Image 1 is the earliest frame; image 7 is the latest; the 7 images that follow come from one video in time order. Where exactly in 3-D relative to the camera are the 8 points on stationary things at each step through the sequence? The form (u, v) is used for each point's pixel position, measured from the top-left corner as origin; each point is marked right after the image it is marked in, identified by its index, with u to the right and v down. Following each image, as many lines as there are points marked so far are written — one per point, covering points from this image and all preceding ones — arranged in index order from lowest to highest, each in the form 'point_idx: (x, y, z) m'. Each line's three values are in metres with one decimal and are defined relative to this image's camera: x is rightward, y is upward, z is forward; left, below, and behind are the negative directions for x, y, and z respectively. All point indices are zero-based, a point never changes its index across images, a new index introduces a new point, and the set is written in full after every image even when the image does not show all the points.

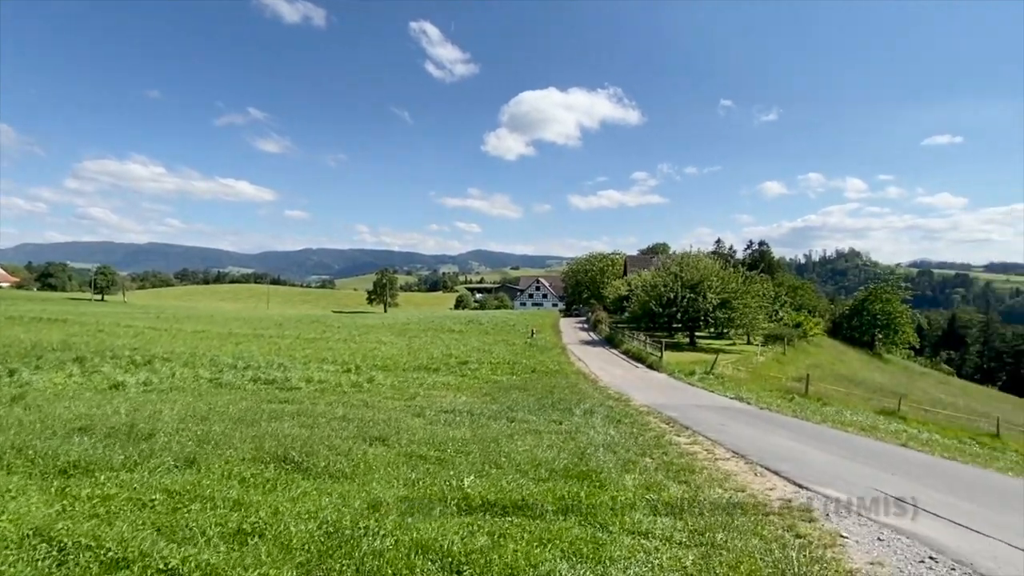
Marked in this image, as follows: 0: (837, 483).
0: (+6.0, -3.6, +9.8) m
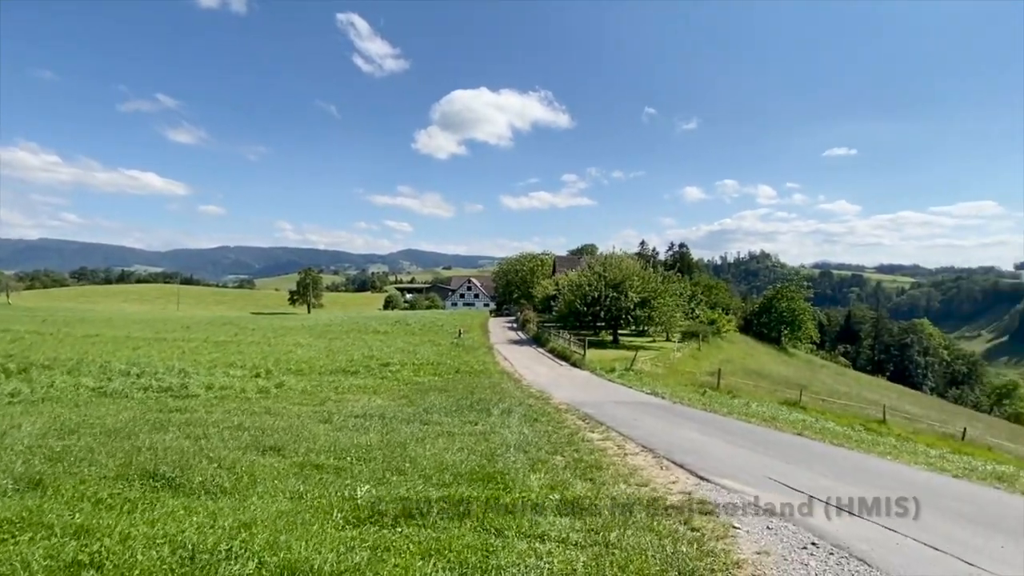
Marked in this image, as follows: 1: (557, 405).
0: (+4.3, -3.5, +10.1) m
1: (+1.6, -4.2, +19.1) m
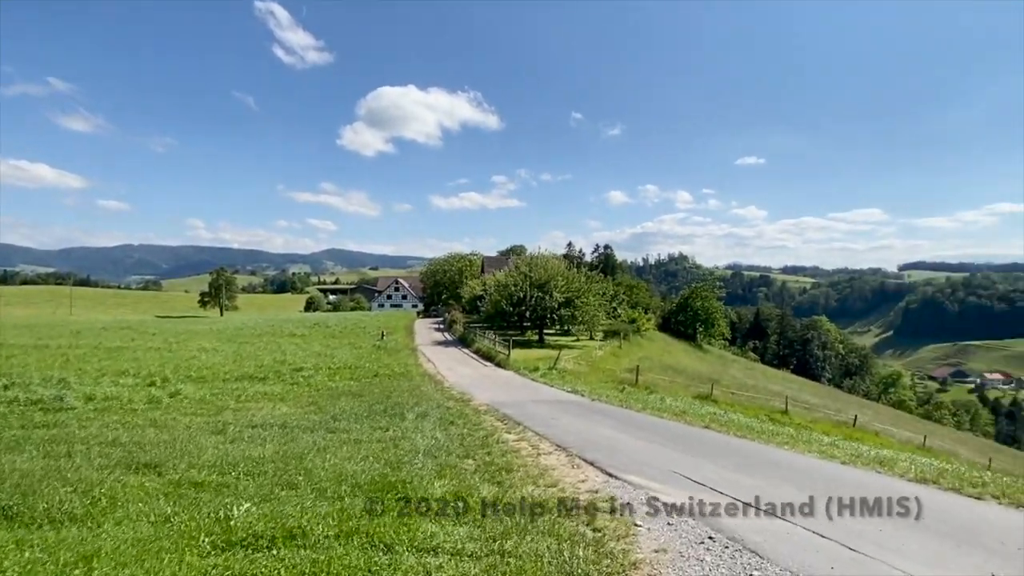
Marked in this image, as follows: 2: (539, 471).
0: (+2.5, -3.5, +10.1) m
1: (-1.3, -4.2, +18.8) m
2: (+0.5, -3.5, +10.2) m
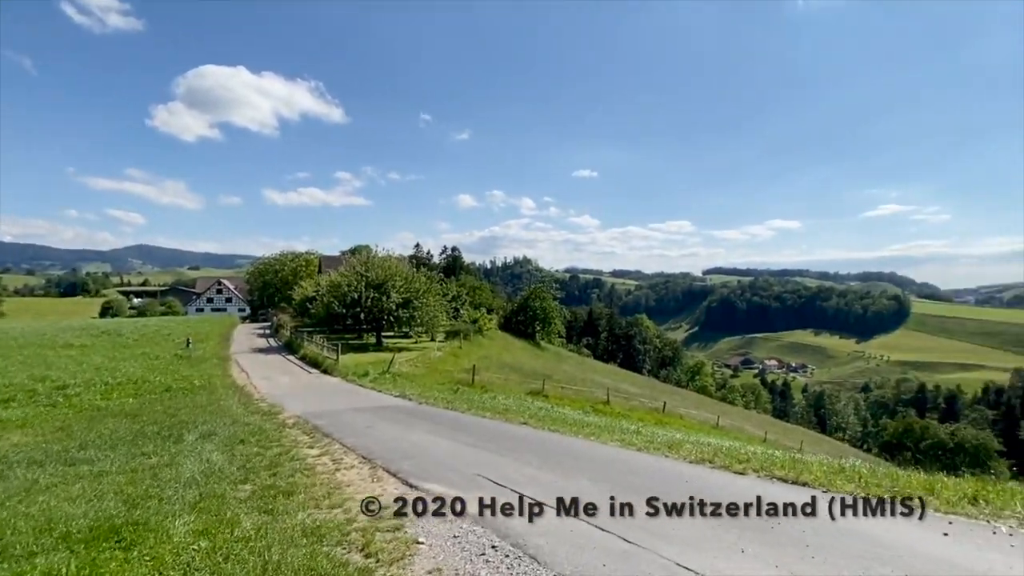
0: (-1.1, -3.4, +9.5) m
1: (-7.2, -4.1, +16.8) m
2: (-3.1, -3.4, +9.0) m
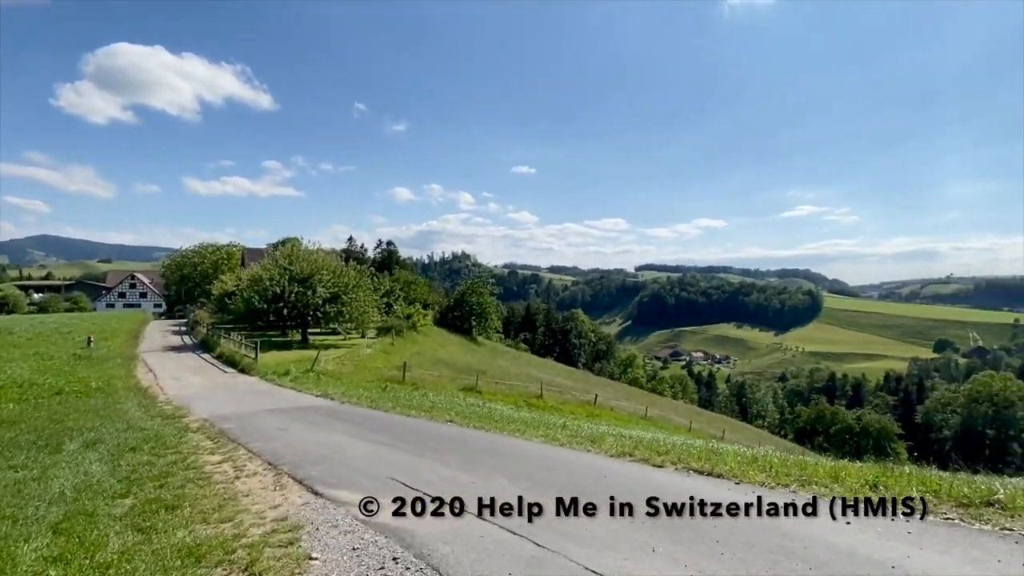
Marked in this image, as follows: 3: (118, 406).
0: (-2.5, -3.2, +8.9) m
1: (-9.4, -3.9, +15.4) m
2: (-4.4, -3.3, +8.2) m
3: (-13.7, -4.1, +18.6) m
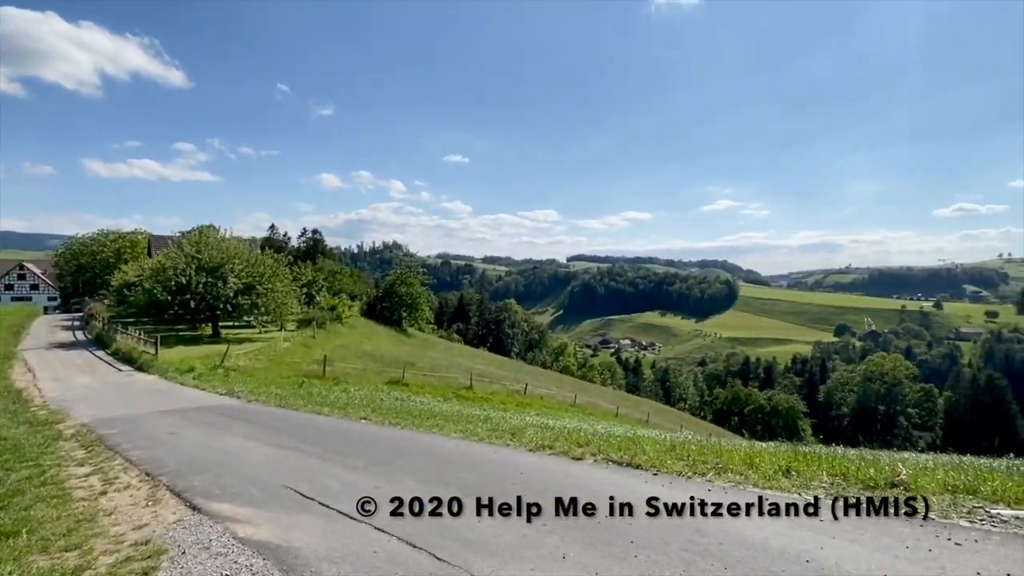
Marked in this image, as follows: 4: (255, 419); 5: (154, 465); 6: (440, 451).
0: (-3.9, -3.0, +8.0) m
1: (-11.5, -3.6, +13.6) m
2: (-5.7, -3.1, +7.0) m
3: (-16.2, -3.7, +16.2) m
4: (-6.6, -3.4, +14.0) m
5: (-6.4, -3.2, +9.6) m
6: (-1.3, -2.9, +9.5) m
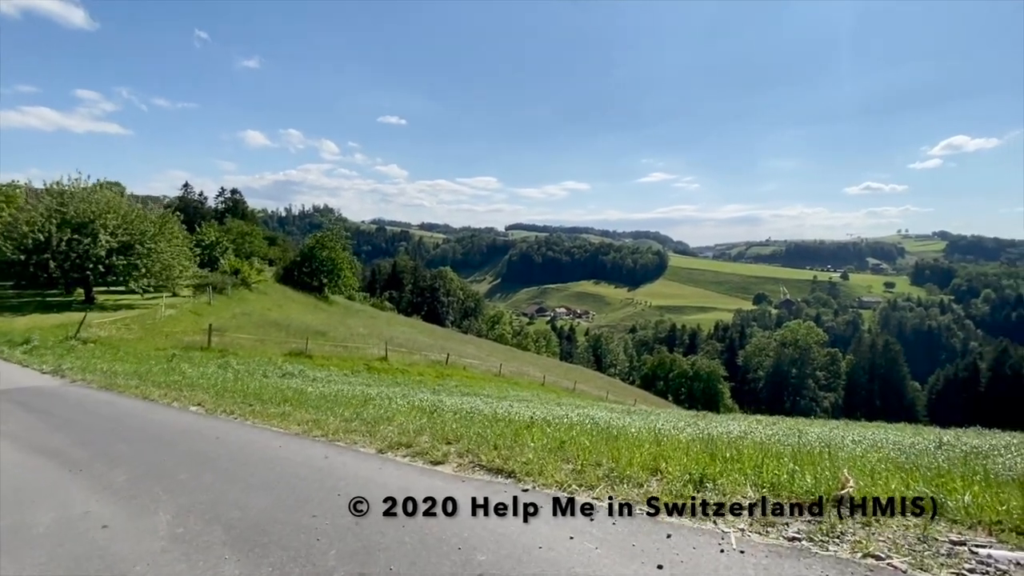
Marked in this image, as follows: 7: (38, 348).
0: (-5.8, -2.4, +5.2) m
1: (-14.0, -2.6, +9.9) m
2: (-7.5, -2.5, +4.0) m
3: (-18.9, -2.5, +11.9) m
4: (-9.2, -2.4, +10.8) m
5: (-8.5, -2.5, +6.5) m
6: (-3.4, -2.1, +7.0) m
7: (-17.5, -2.2, +19.8) m
